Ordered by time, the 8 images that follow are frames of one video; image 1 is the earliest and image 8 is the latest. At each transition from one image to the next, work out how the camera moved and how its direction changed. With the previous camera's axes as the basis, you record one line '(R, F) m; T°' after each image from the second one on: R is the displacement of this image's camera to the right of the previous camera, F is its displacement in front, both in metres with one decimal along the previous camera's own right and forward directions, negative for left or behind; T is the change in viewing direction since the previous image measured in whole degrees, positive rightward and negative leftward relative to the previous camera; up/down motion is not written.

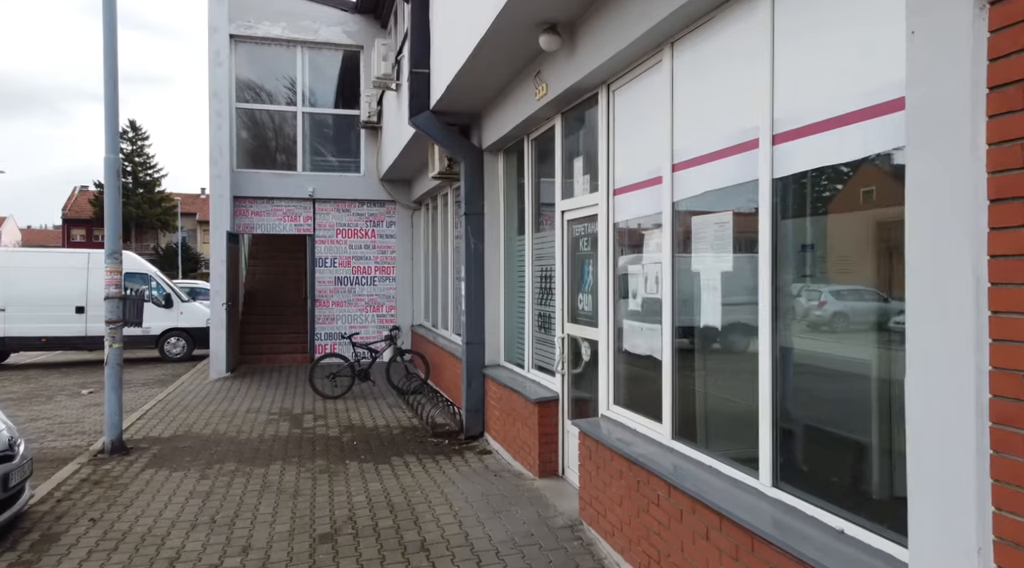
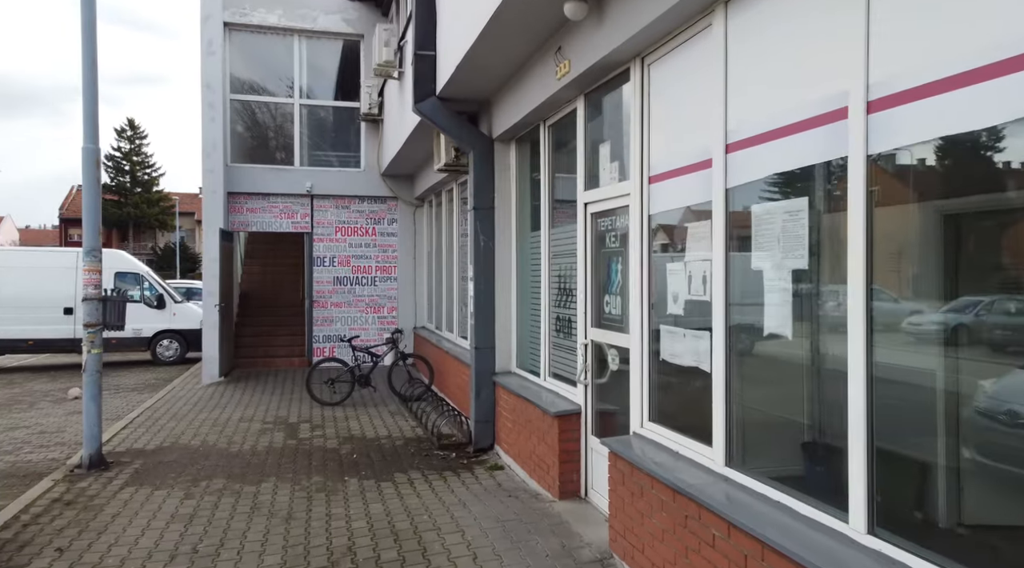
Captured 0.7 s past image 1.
(-0.1, +0.5) m; 0°
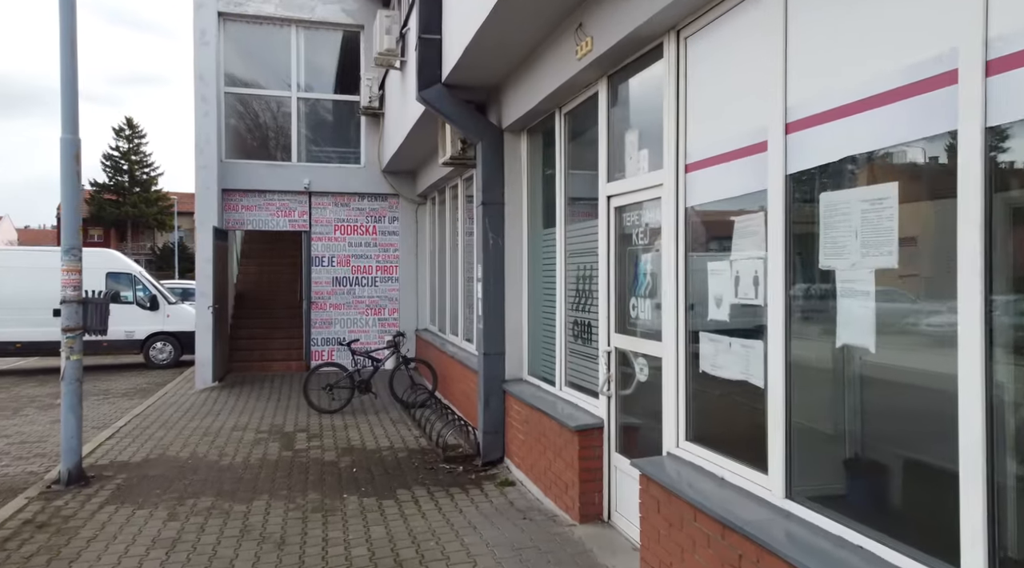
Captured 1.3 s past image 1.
(-0.1, +0.4) m; 0°
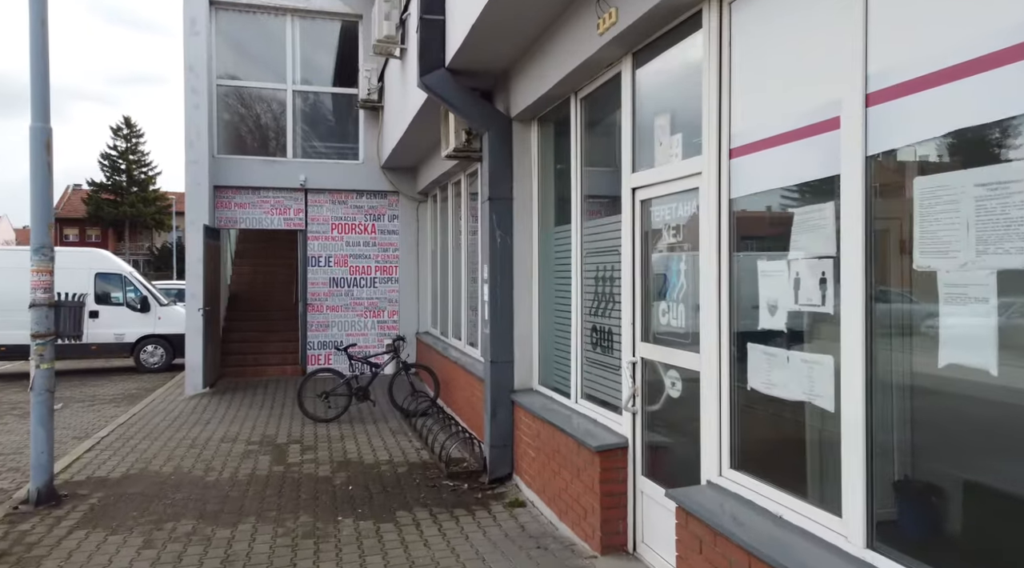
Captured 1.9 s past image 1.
(-0.1, +0.5) m; 0°
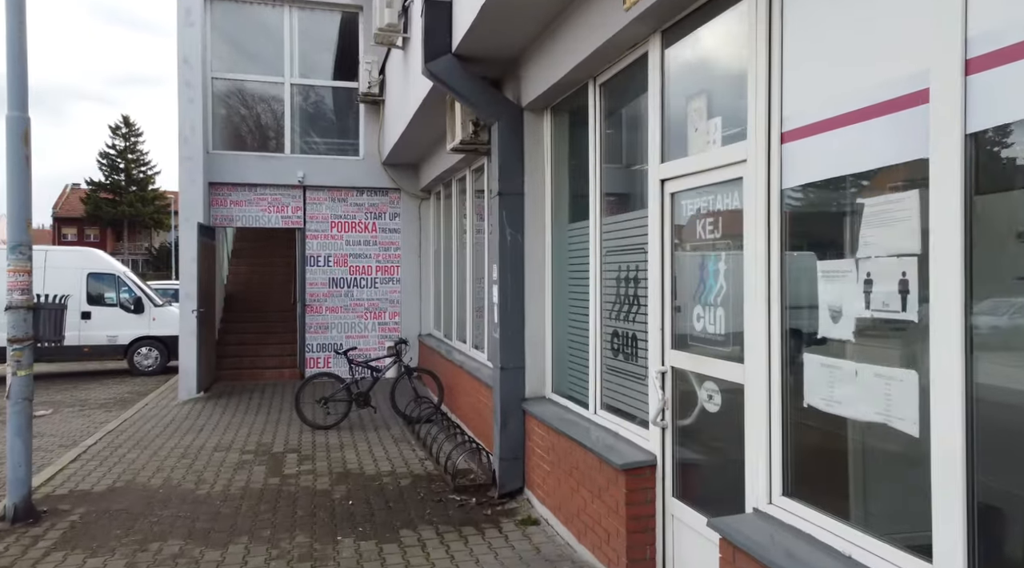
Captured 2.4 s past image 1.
(-0.1, +0.4) m; 0°
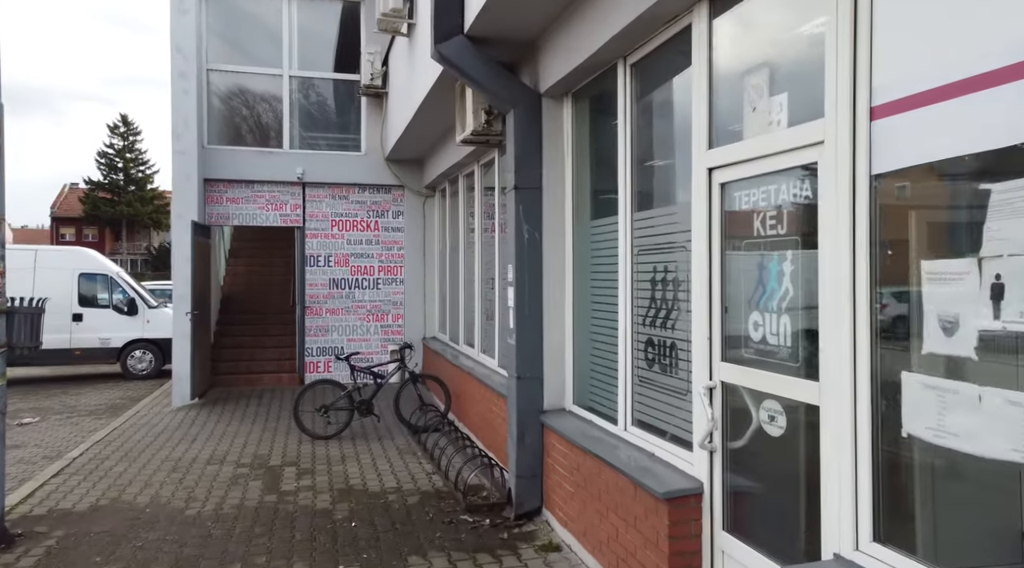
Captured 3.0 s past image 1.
(-0.1, +0.4) m; 0°
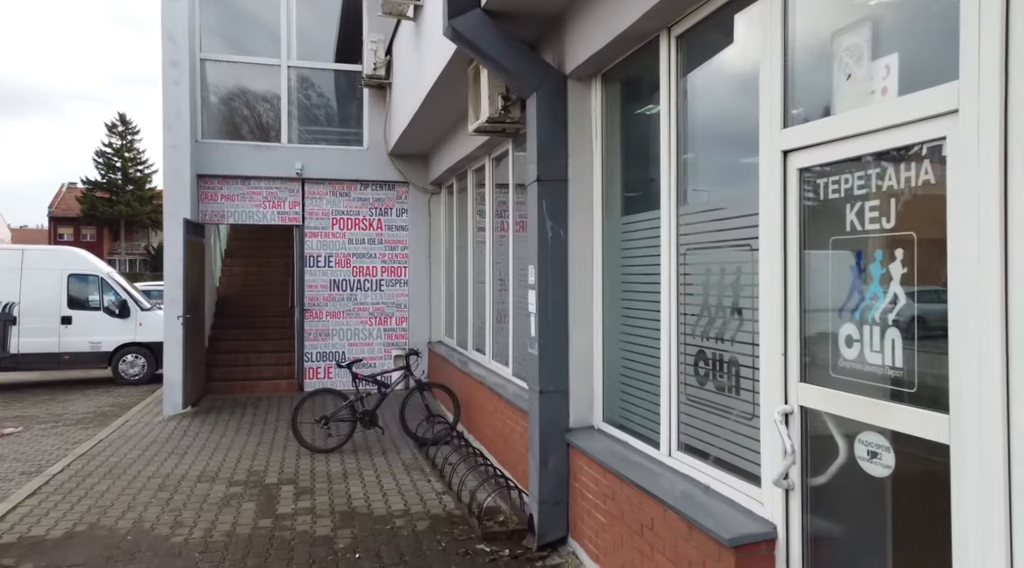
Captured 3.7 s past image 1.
(-0.1, +0.5) m; 0°
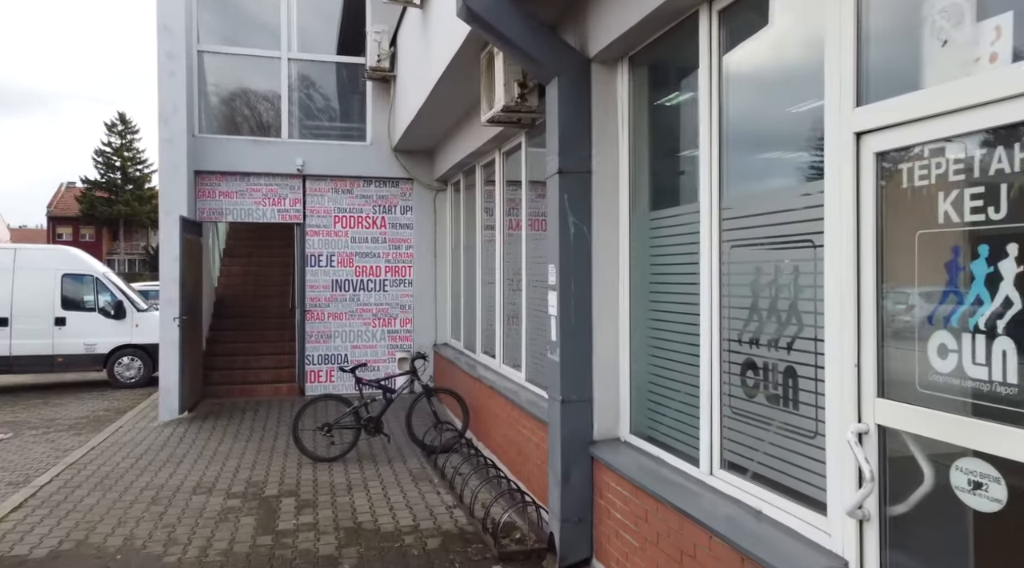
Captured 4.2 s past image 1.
(-0.1, +0.3) m; 0°
